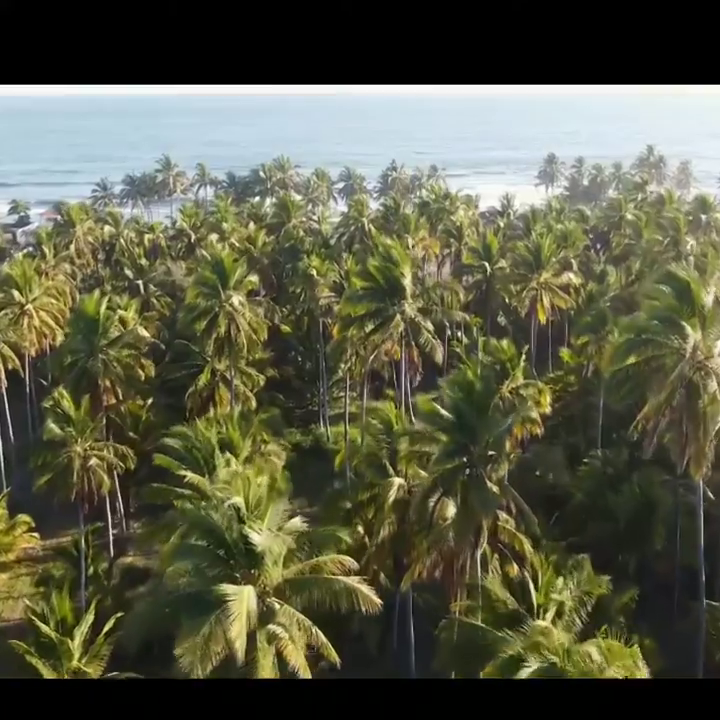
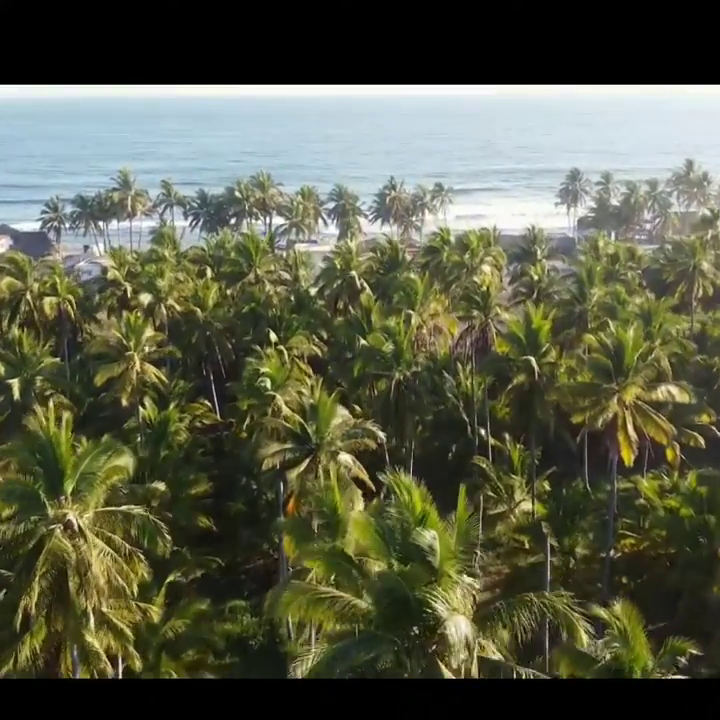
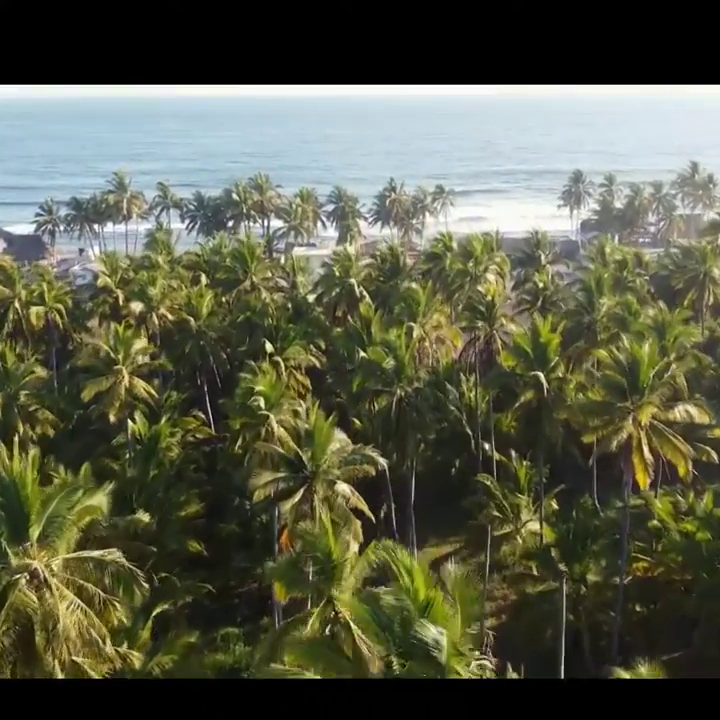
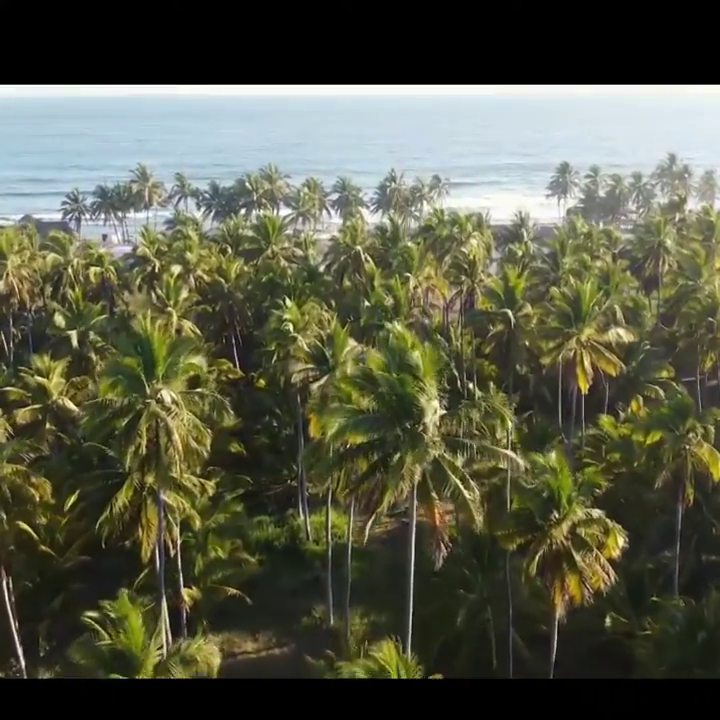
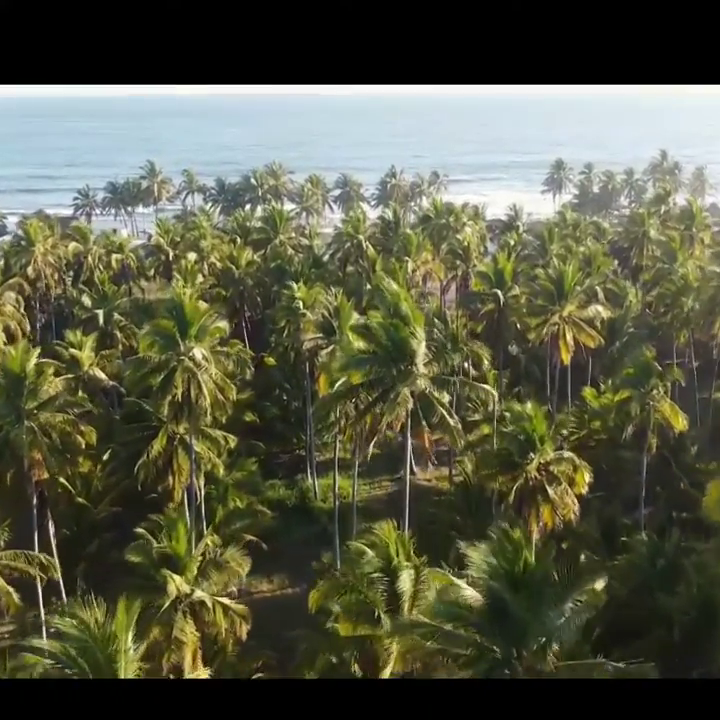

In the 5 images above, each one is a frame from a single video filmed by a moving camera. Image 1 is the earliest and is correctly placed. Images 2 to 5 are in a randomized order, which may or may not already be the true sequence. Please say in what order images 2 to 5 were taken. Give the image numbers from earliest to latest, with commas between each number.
5, 4, 2, 3
